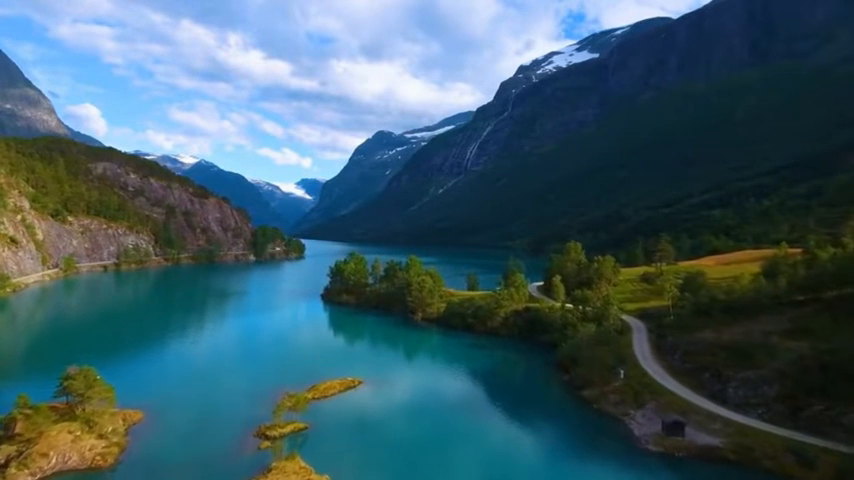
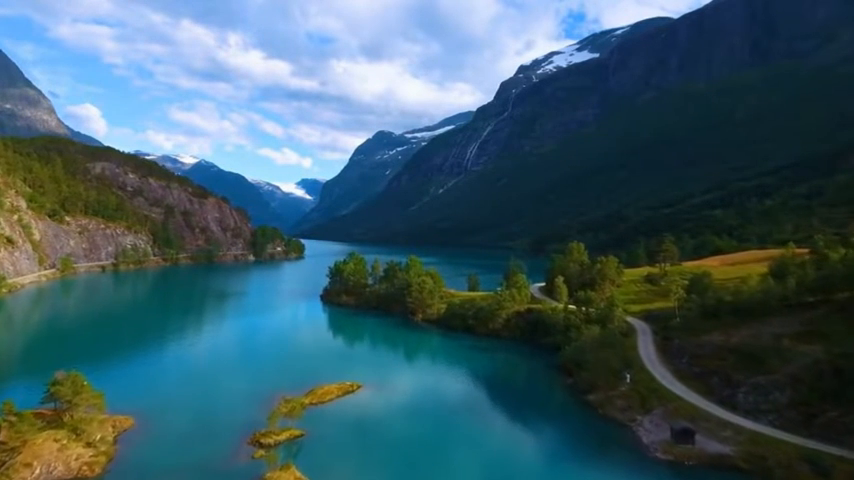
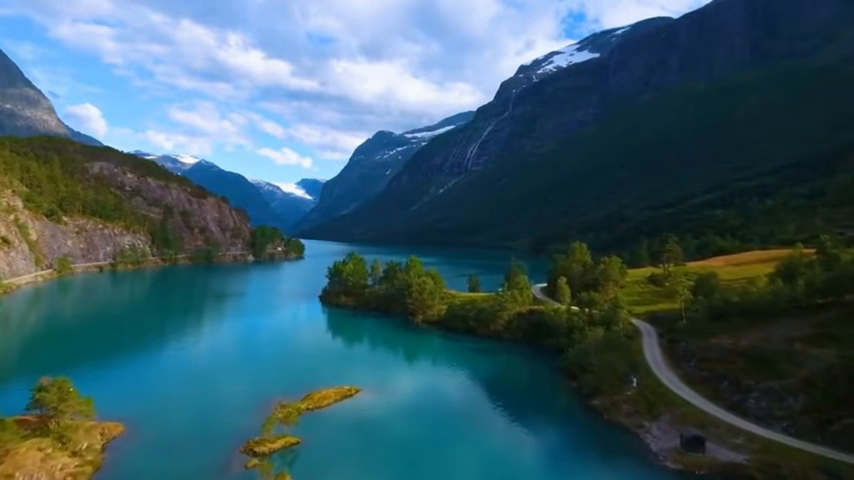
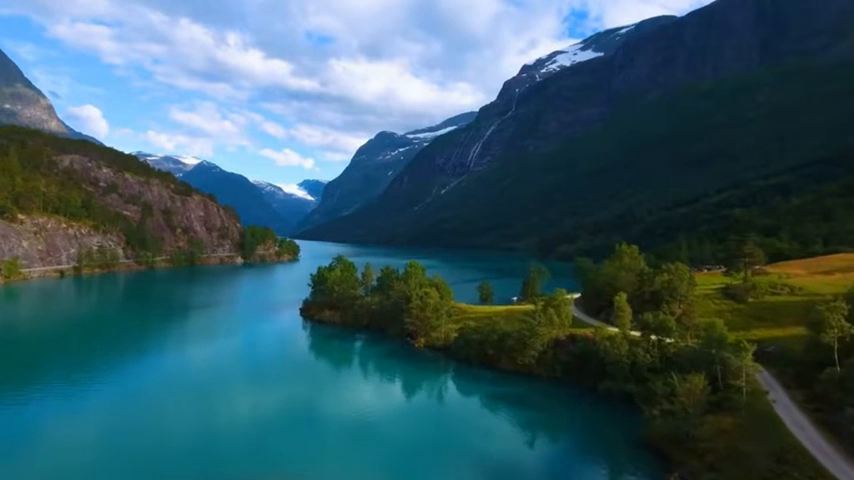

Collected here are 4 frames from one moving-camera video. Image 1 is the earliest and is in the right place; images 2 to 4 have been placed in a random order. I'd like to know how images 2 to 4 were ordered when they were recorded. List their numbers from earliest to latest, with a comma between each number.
2, 3, 4
